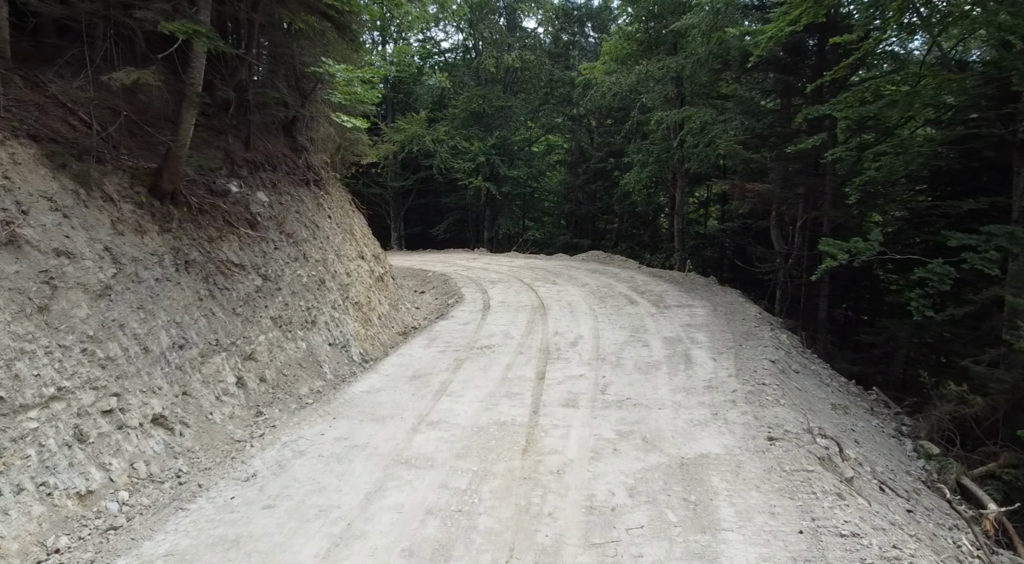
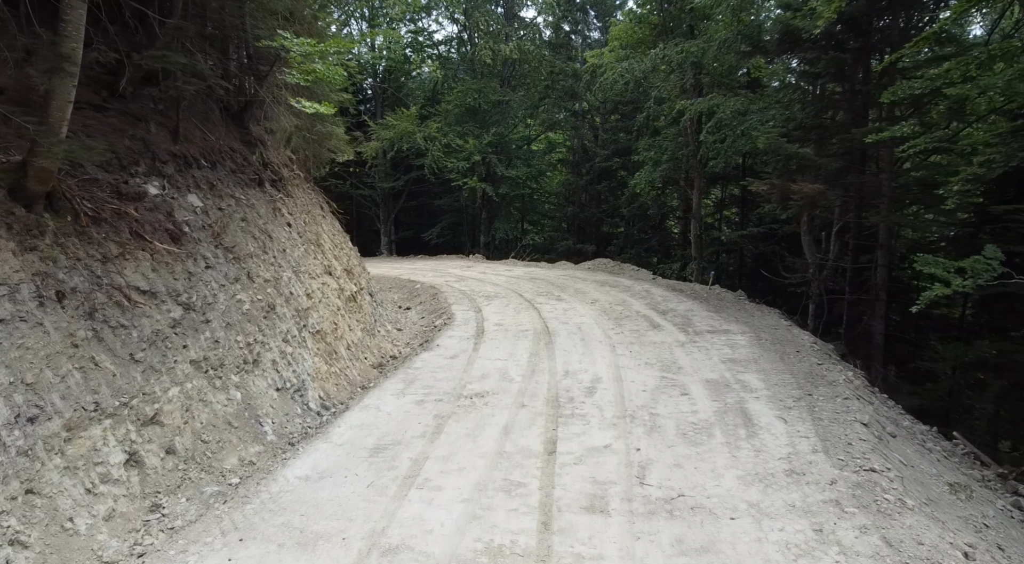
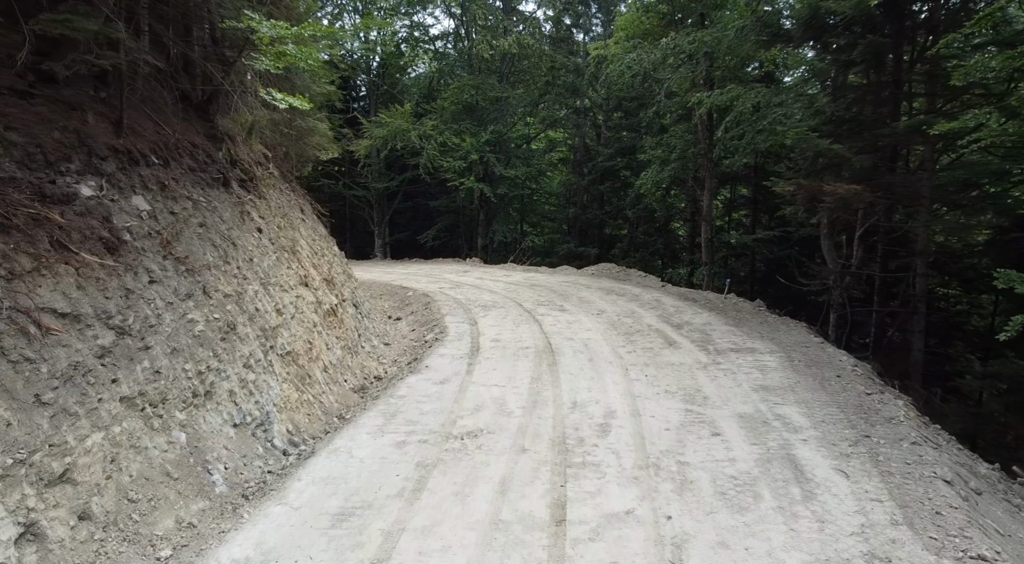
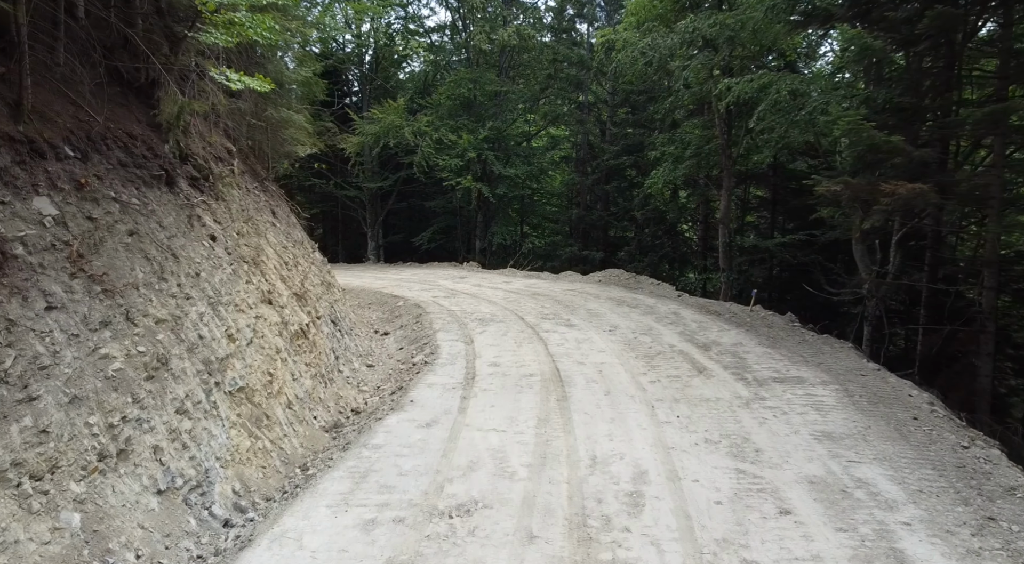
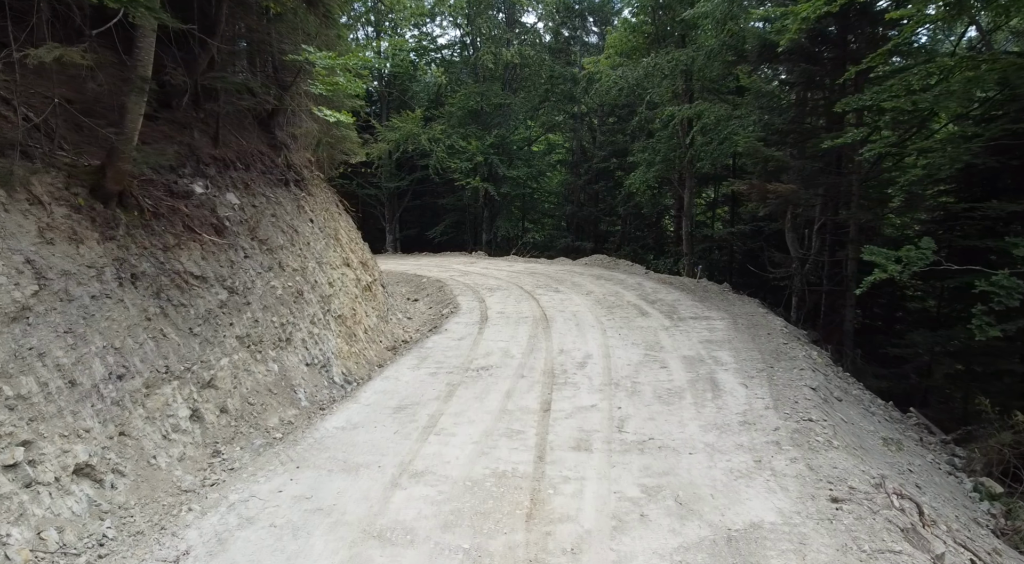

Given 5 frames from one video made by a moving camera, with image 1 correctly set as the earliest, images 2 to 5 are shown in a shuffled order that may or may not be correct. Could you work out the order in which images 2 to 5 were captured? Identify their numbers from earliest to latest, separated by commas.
5, 2, 3, 4
